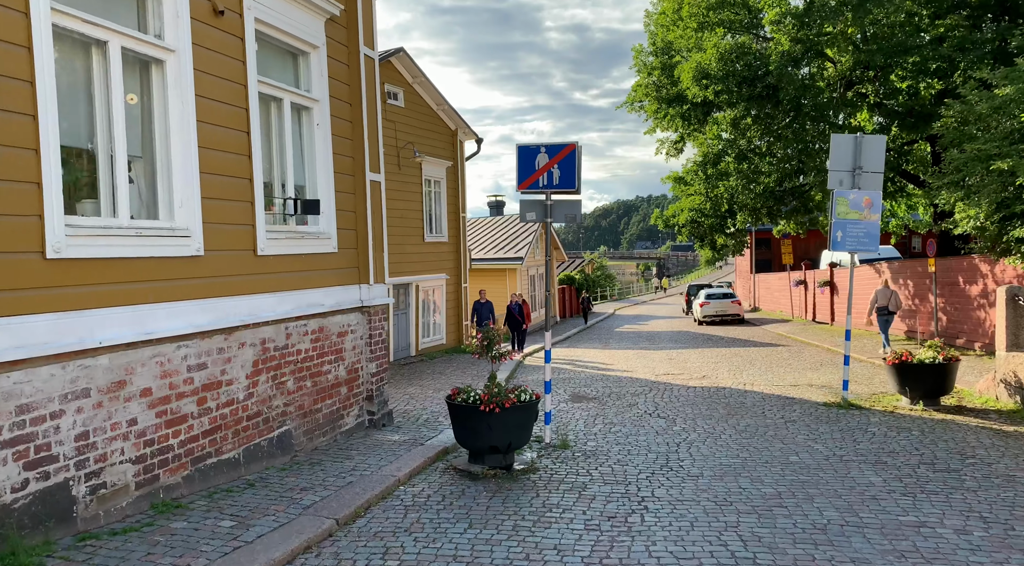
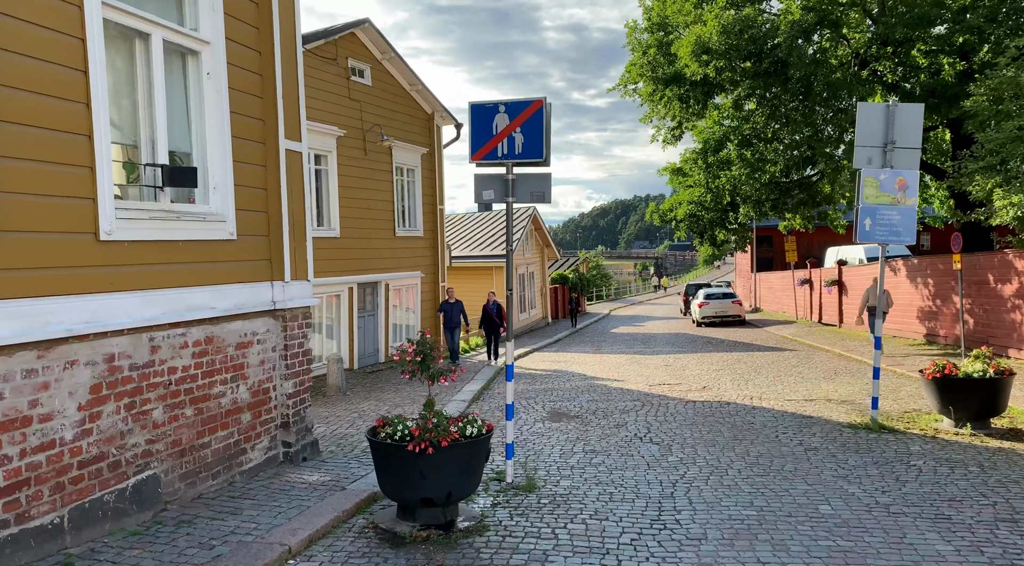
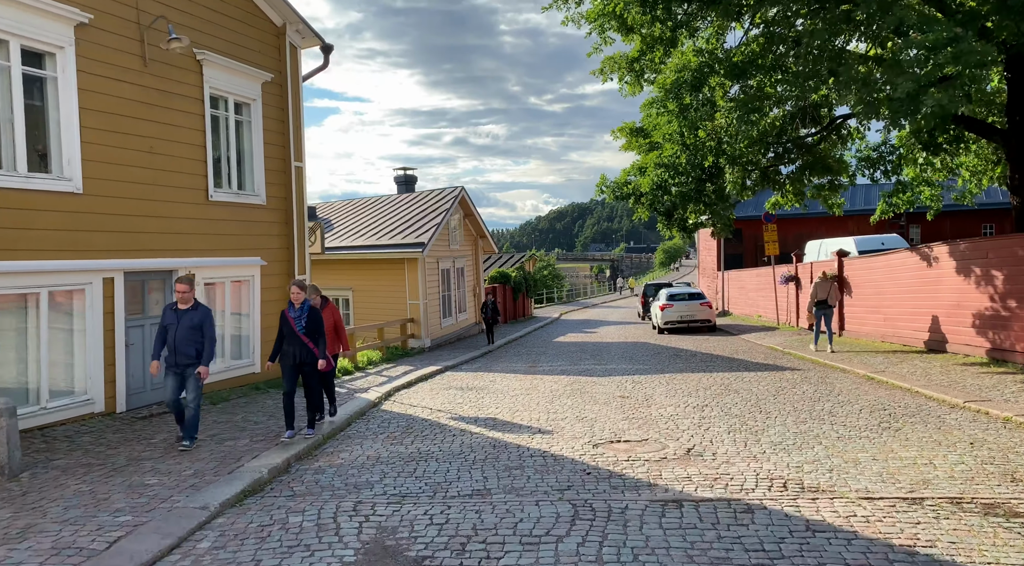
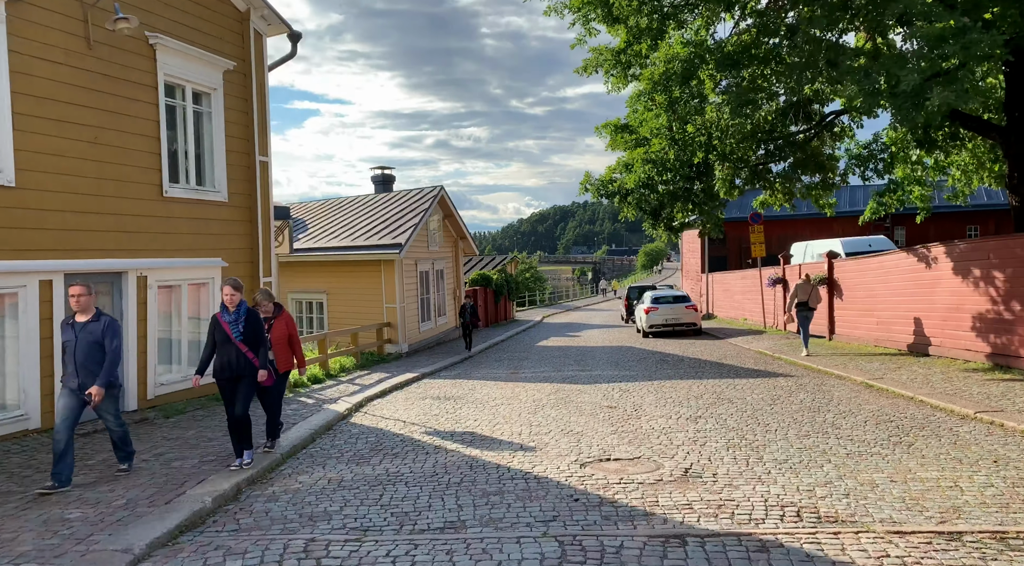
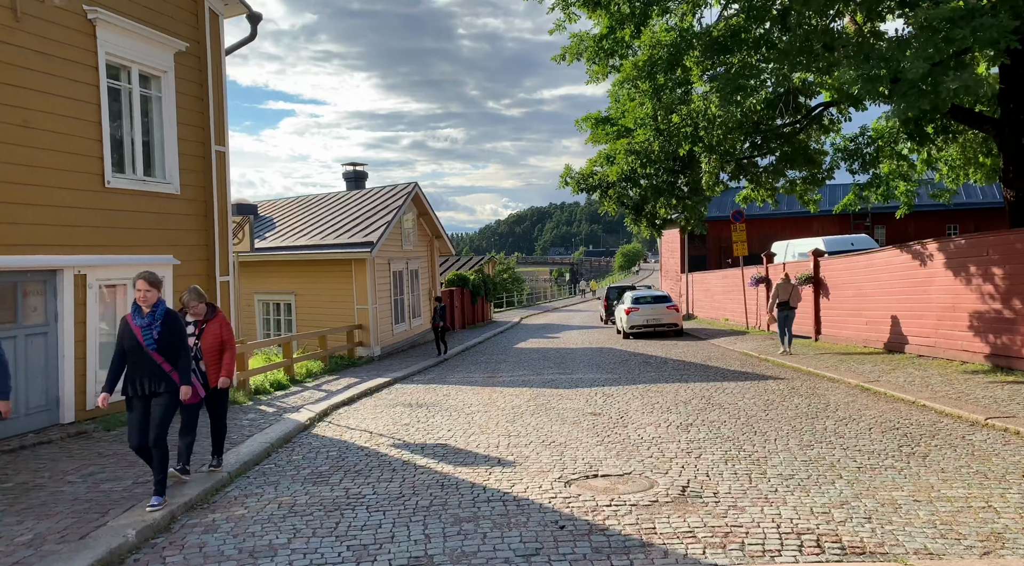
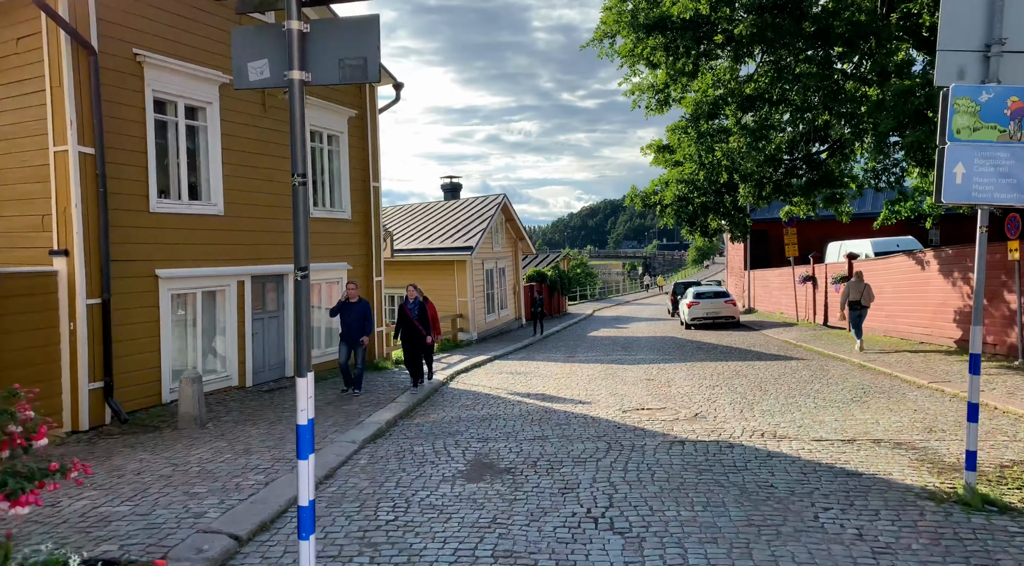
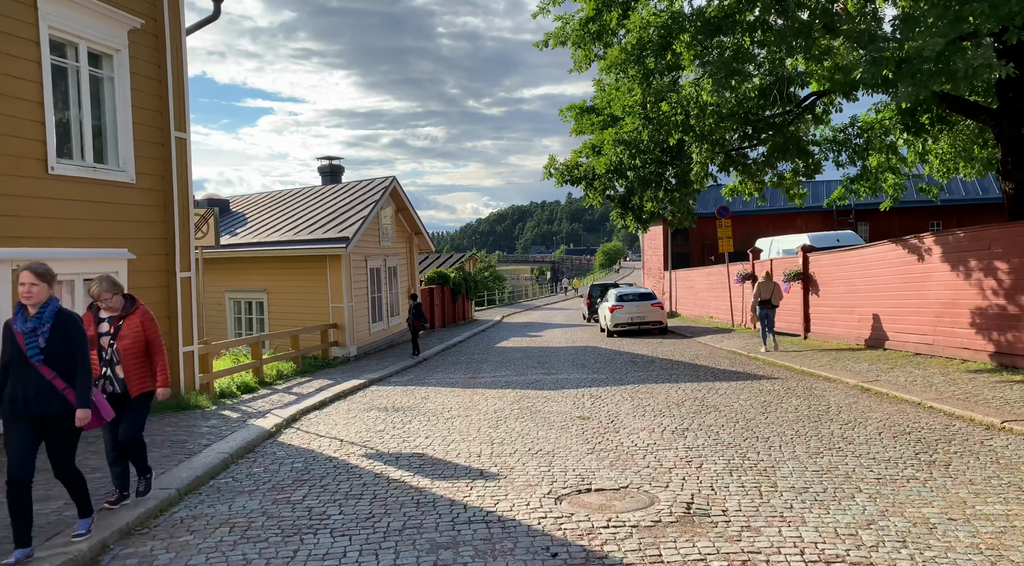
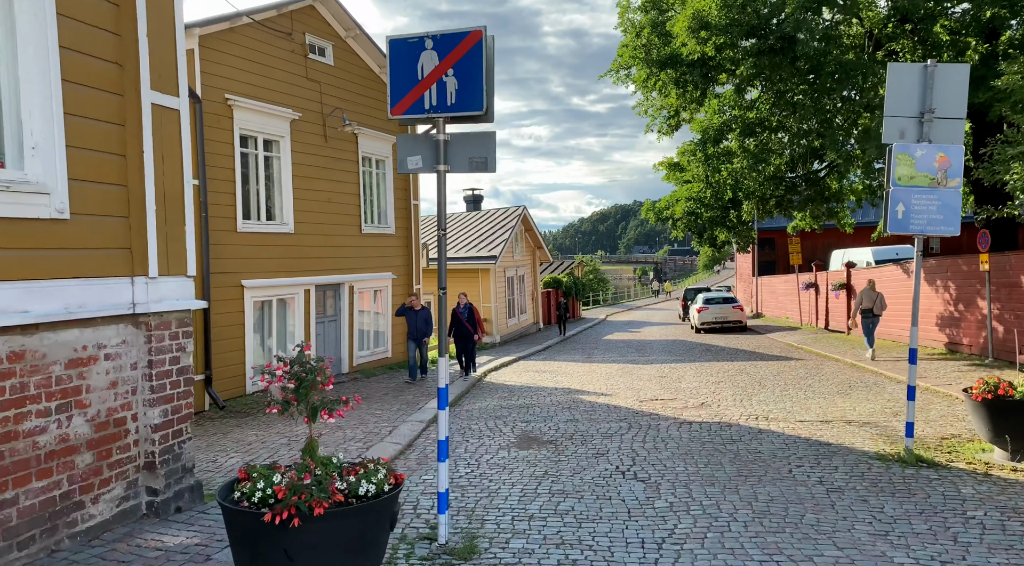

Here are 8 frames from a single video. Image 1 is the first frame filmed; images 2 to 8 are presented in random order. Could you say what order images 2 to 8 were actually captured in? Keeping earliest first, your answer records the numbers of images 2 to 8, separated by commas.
2, 8, 6, 3, 4, 5, 7
